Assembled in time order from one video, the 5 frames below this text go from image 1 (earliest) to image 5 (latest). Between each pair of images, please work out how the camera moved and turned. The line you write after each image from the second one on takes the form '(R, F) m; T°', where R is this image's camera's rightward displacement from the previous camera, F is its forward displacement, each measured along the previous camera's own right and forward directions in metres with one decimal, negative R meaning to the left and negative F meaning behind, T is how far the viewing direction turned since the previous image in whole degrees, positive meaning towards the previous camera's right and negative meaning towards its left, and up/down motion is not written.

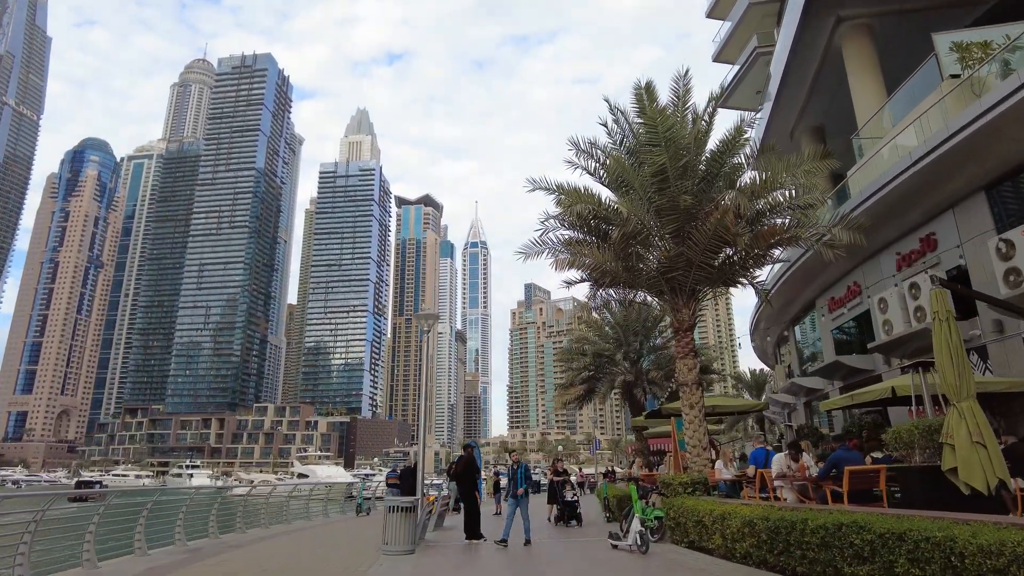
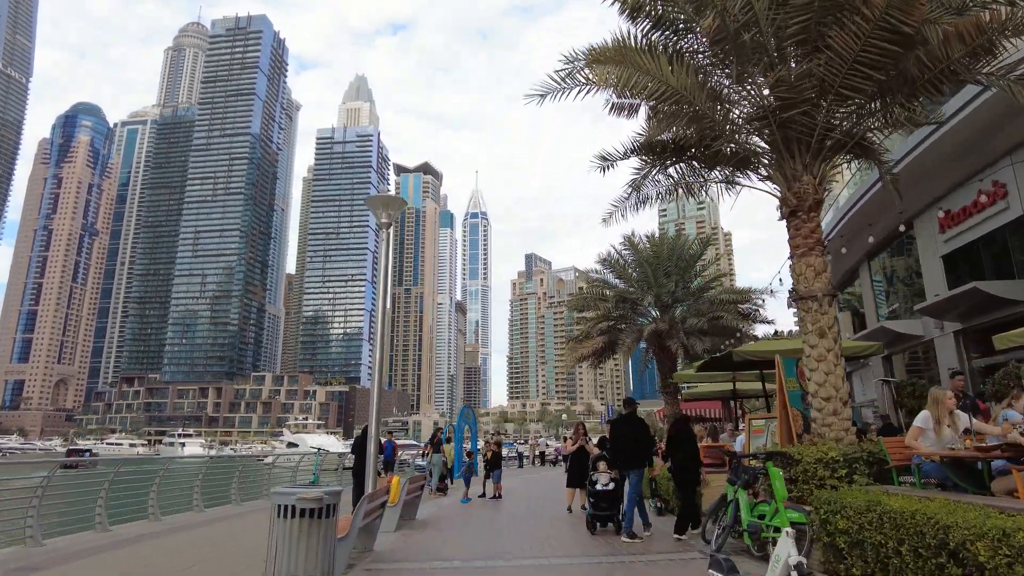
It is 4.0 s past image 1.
(-0.1, +4.9) m; 0°
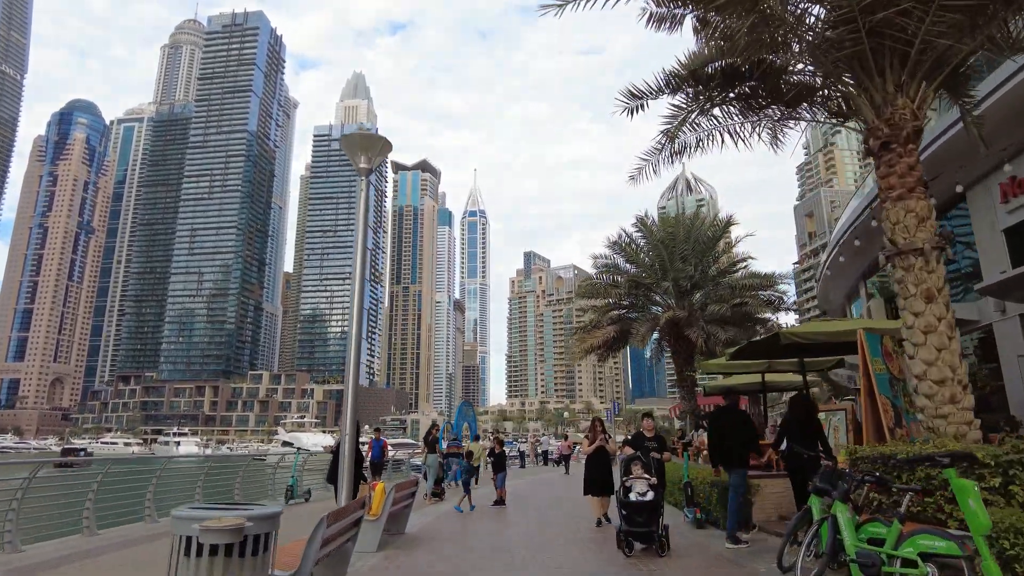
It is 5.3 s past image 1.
(-0.1, +1.7) m; 0°
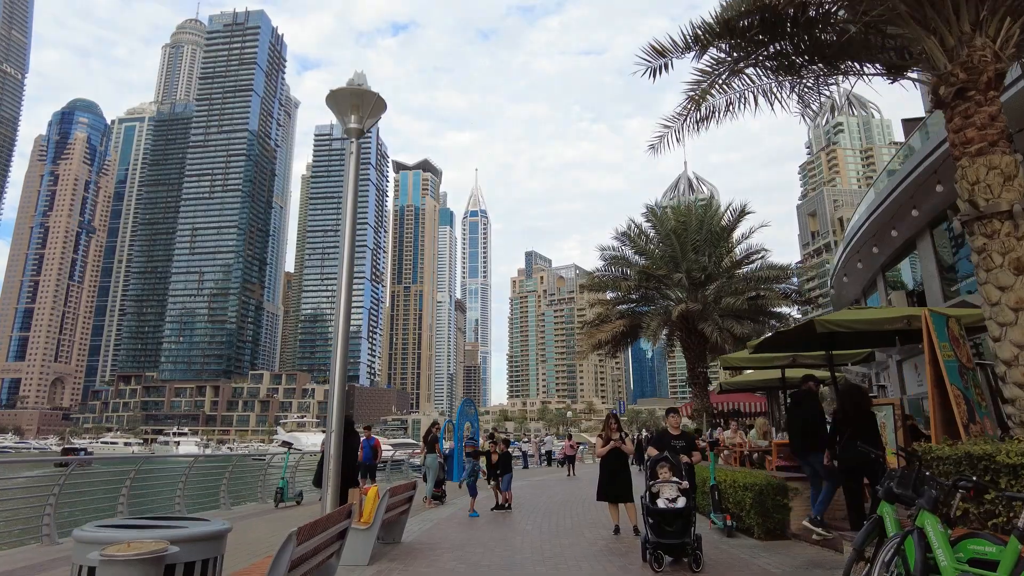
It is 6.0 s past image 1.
(-0.1, +0.9) m; 0°
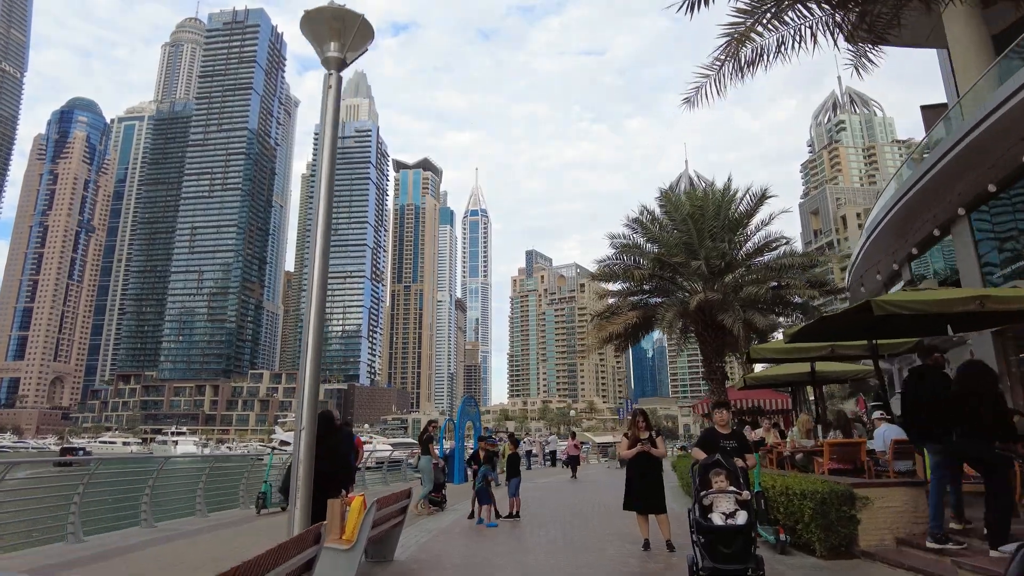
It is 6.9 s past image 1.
(-0.1, +1.2) m; 0°
